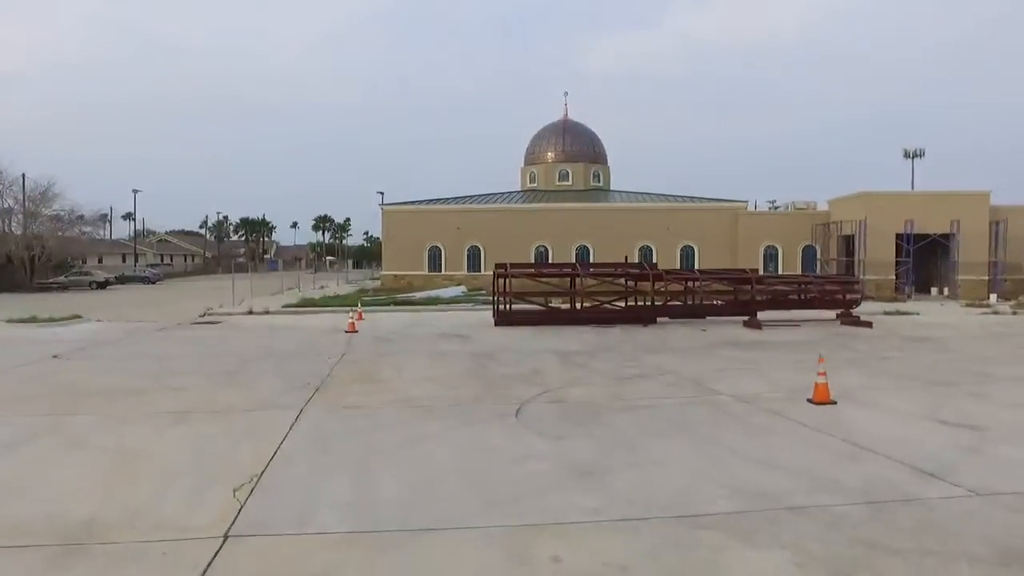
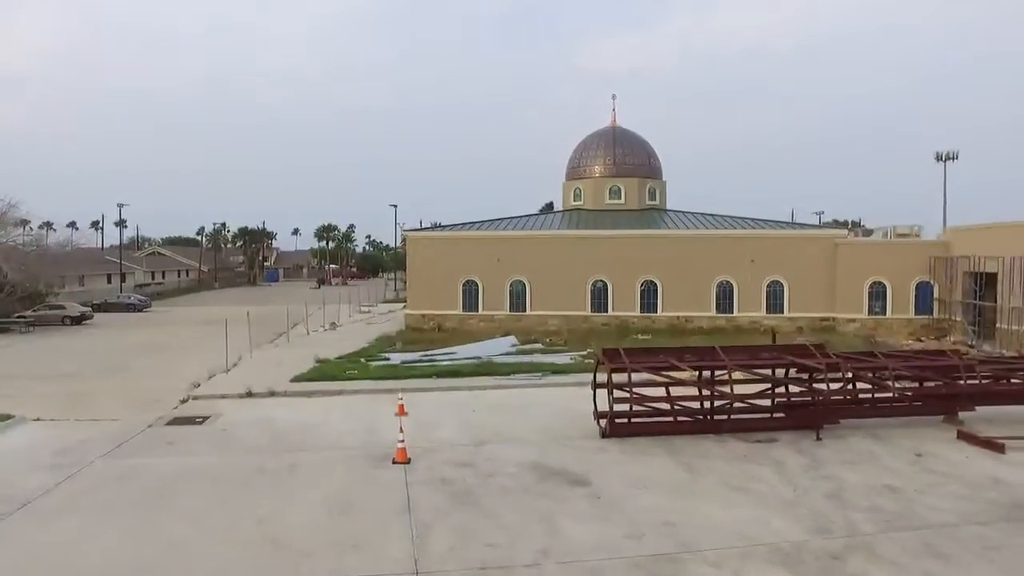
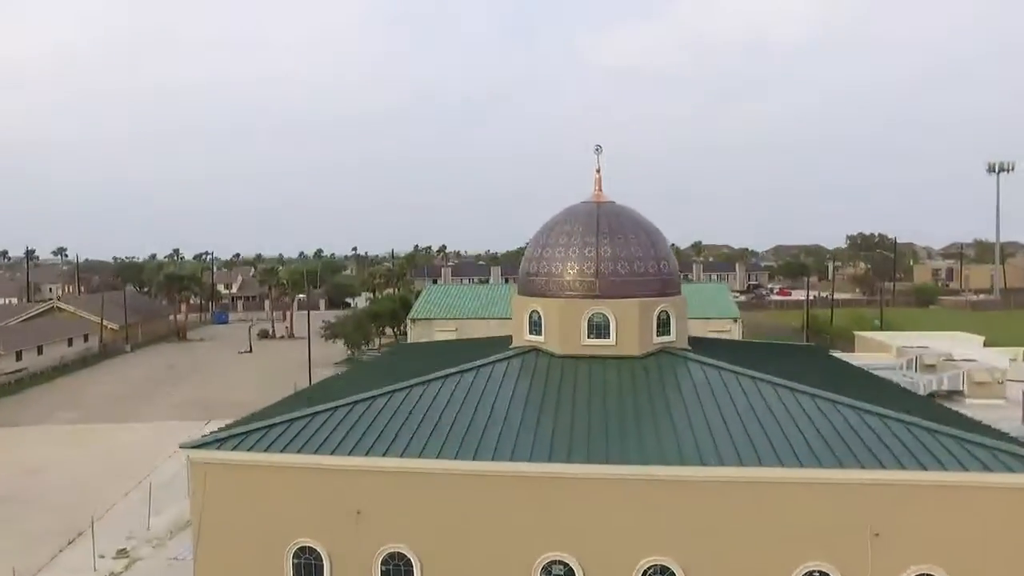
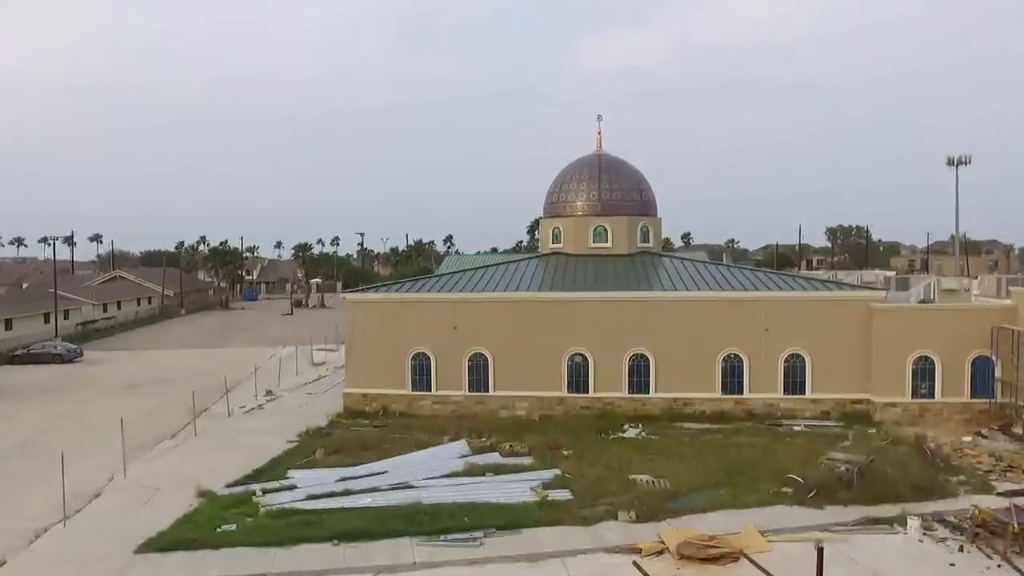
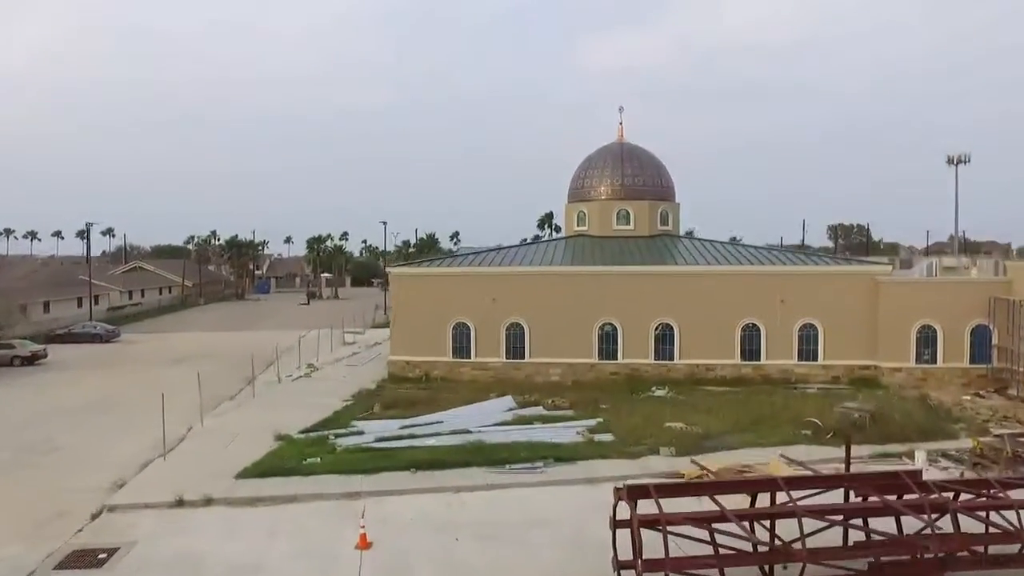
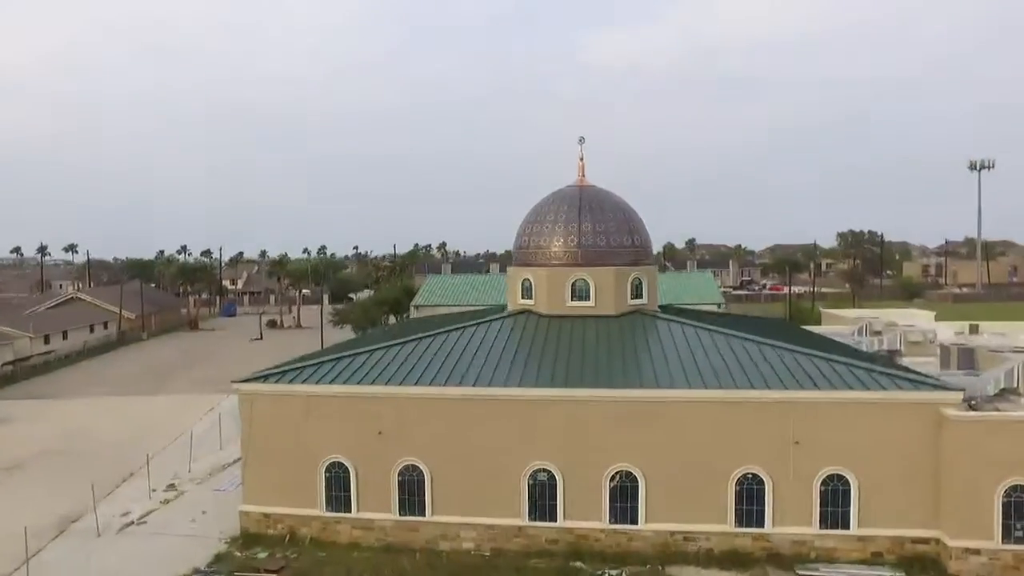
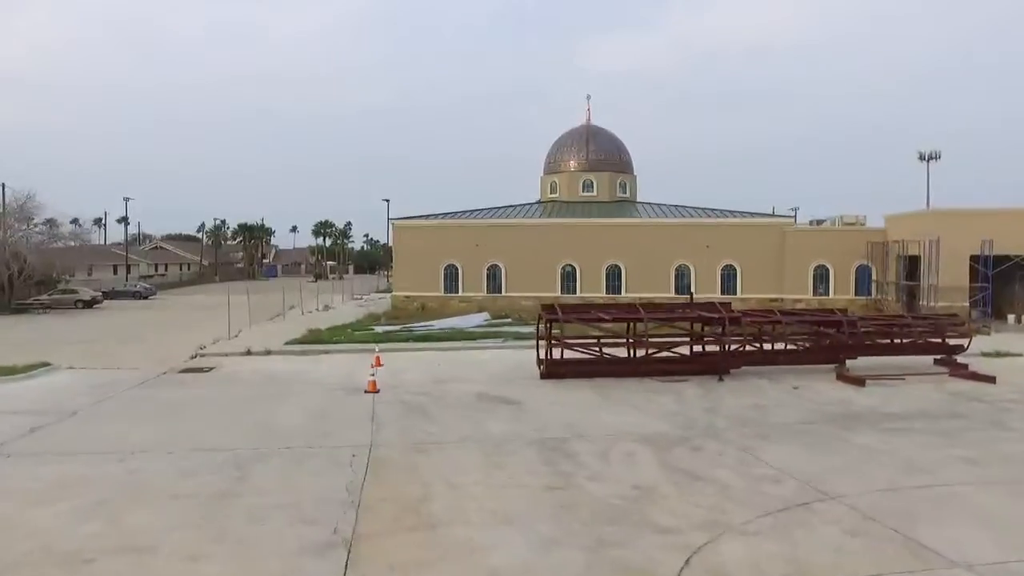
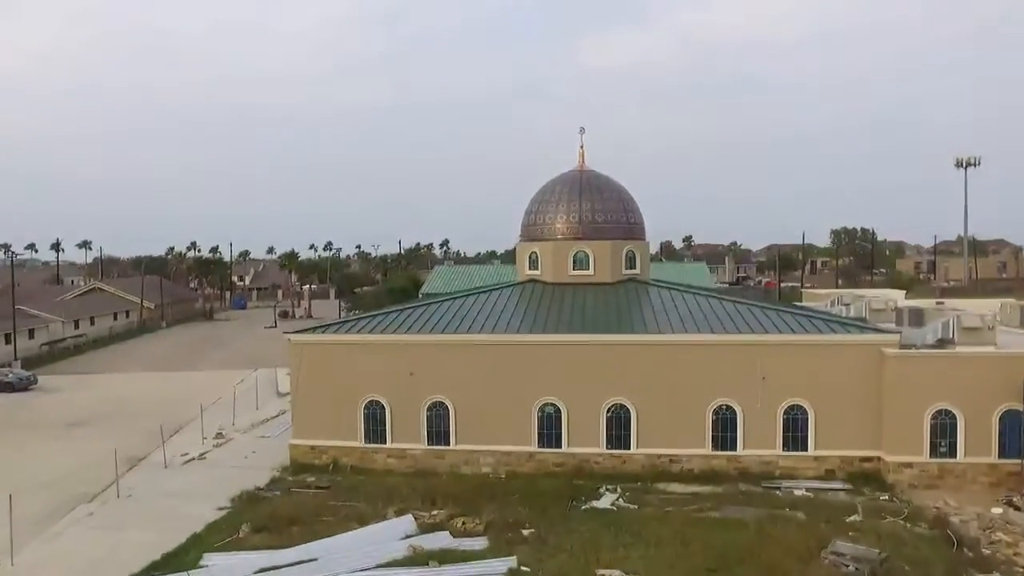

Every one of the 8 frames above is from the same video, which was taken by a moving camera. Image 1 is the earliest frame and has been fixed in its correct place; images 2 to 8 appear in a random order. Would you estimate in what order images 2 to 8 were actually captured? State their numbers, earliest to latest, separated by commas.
7, 2, 5, 4, 8, 6, 3
